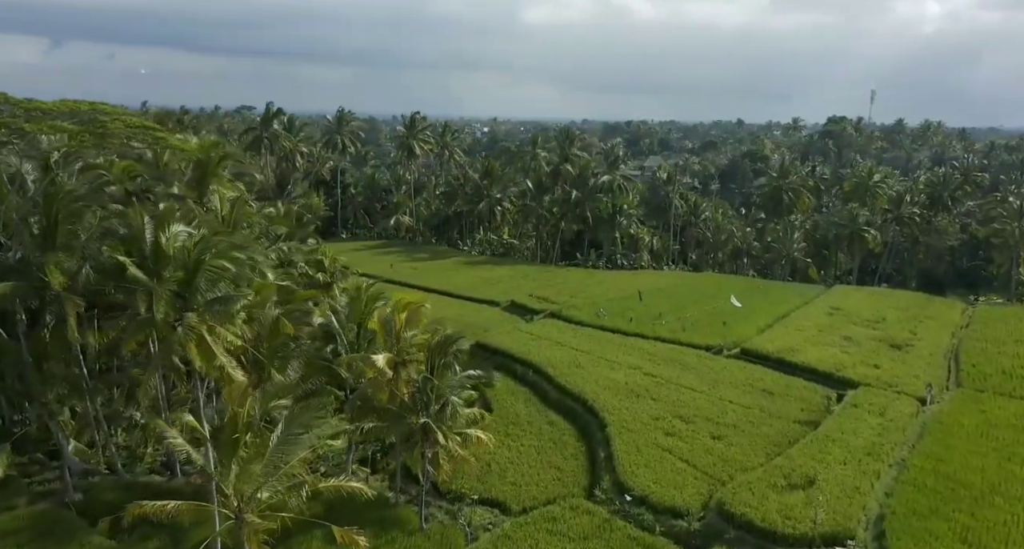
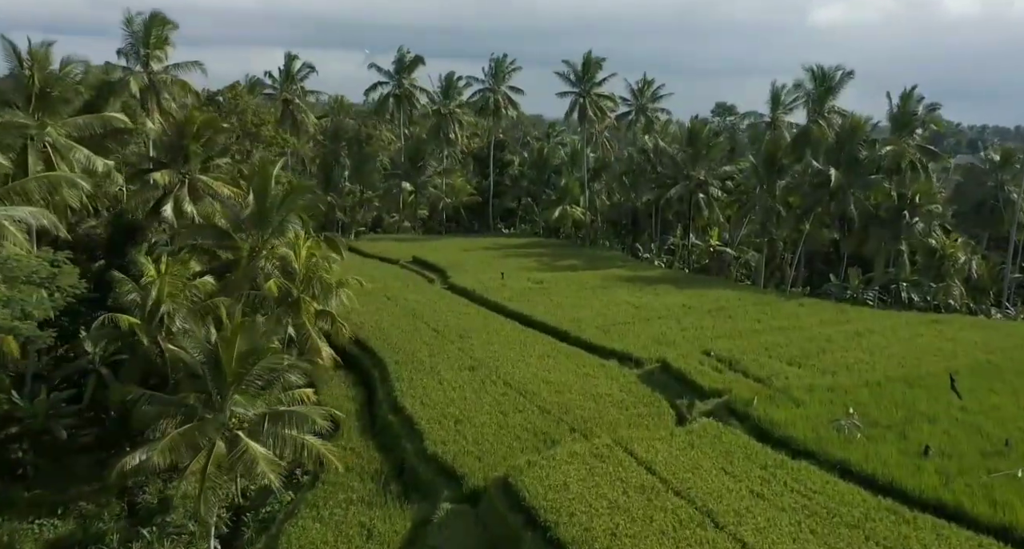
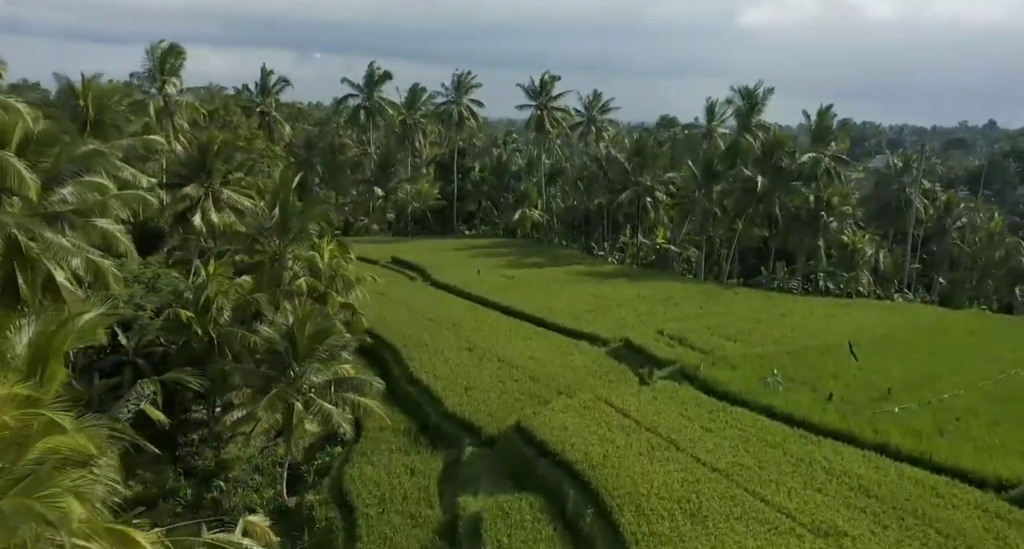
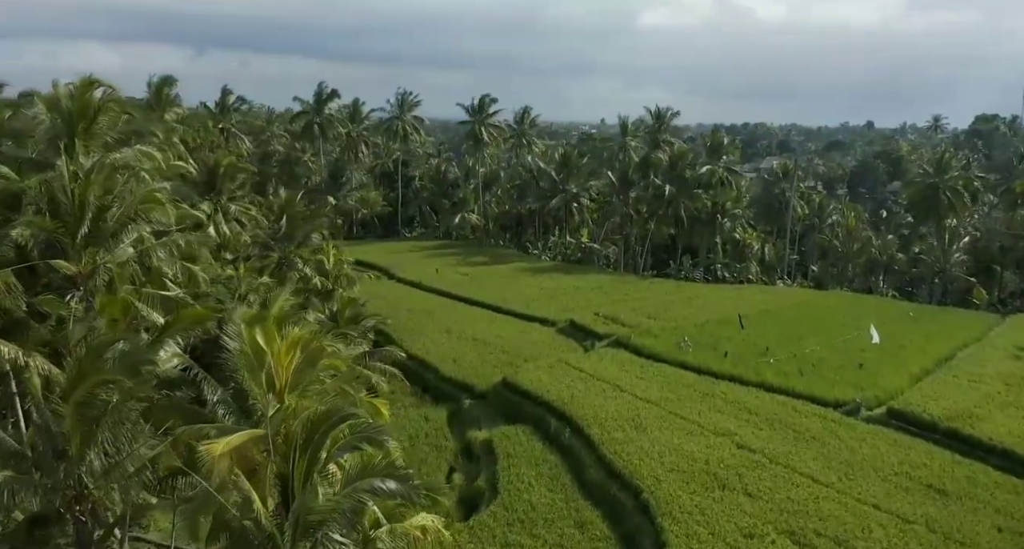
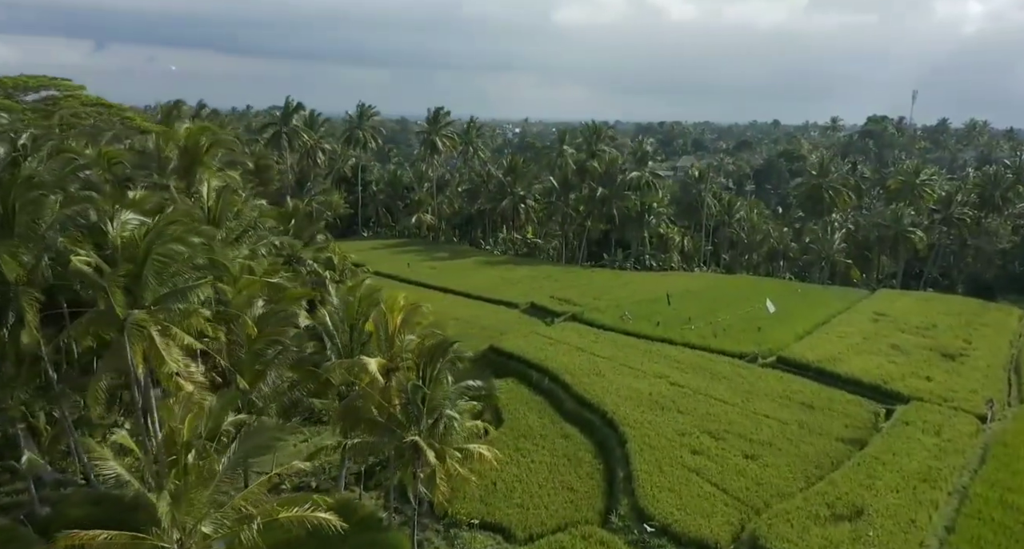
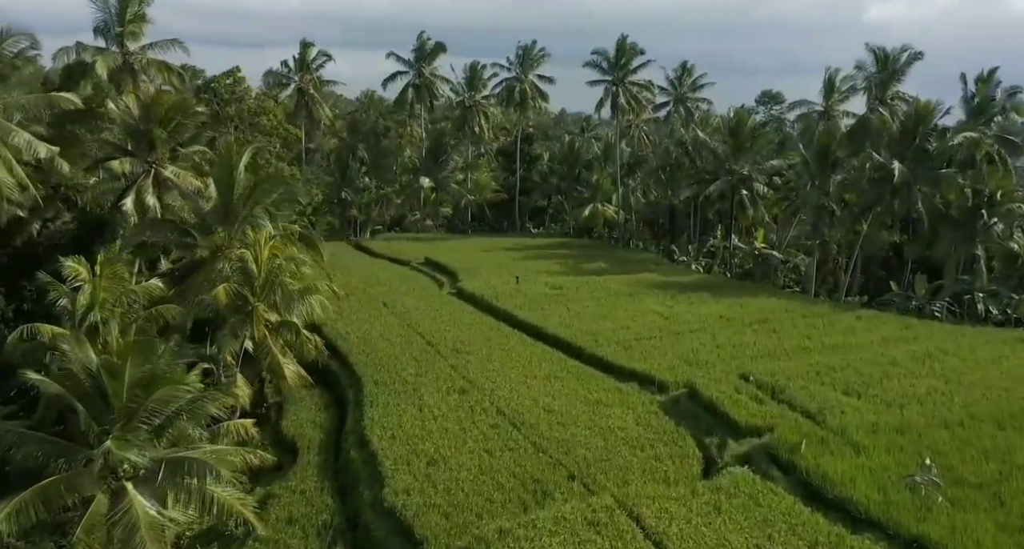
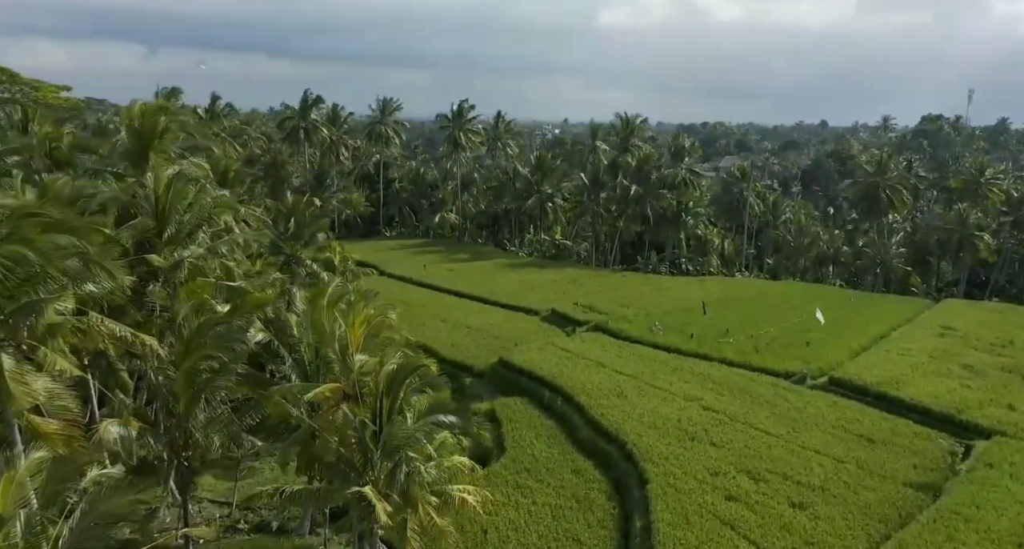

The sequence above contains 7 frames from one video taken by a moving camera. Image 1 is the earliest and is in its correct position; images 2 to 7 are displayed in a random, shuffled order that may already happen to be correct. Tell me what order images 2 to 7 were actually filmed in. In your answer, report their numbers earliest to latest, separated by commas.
5, 7, 4, 3, 2, 6
